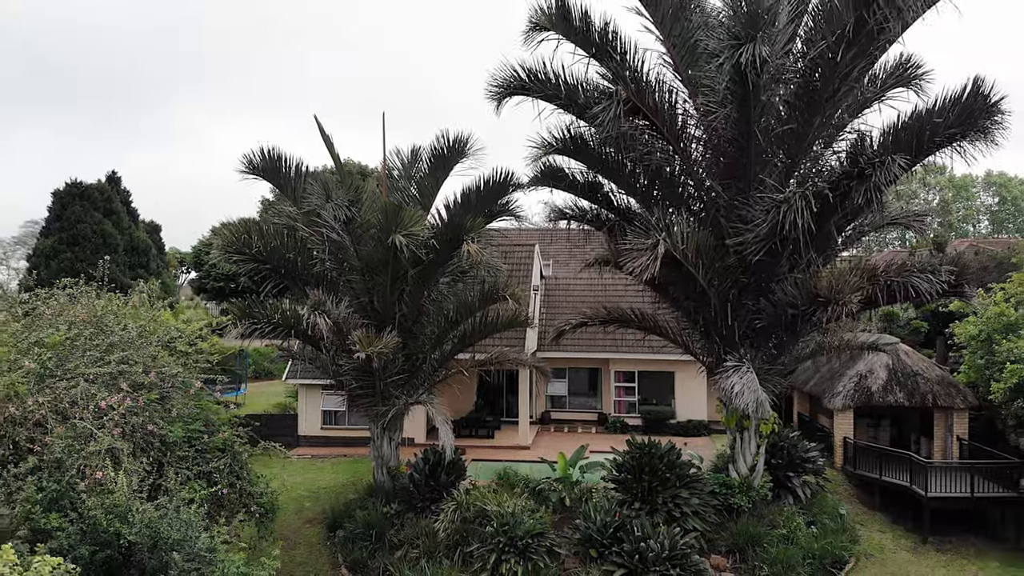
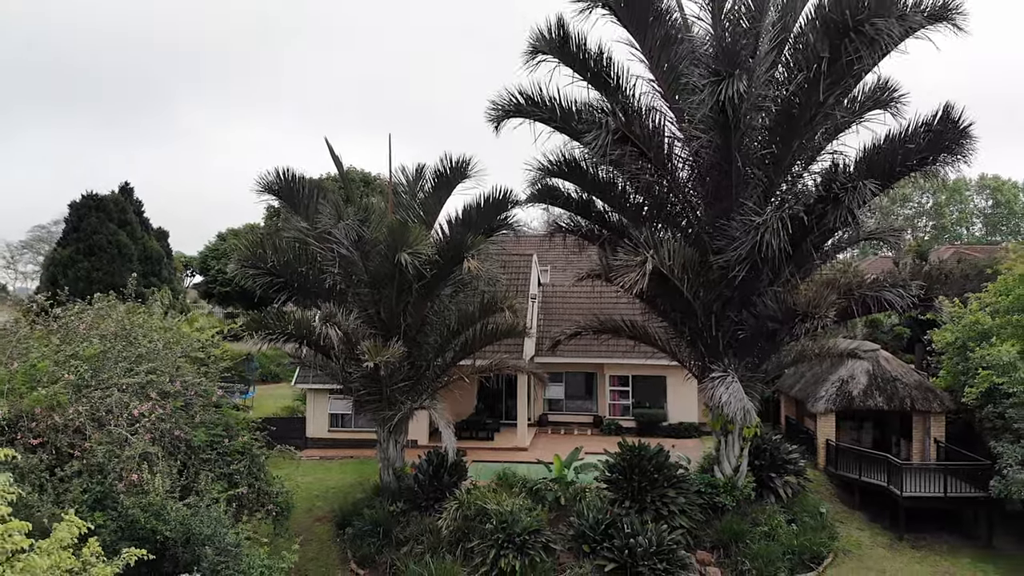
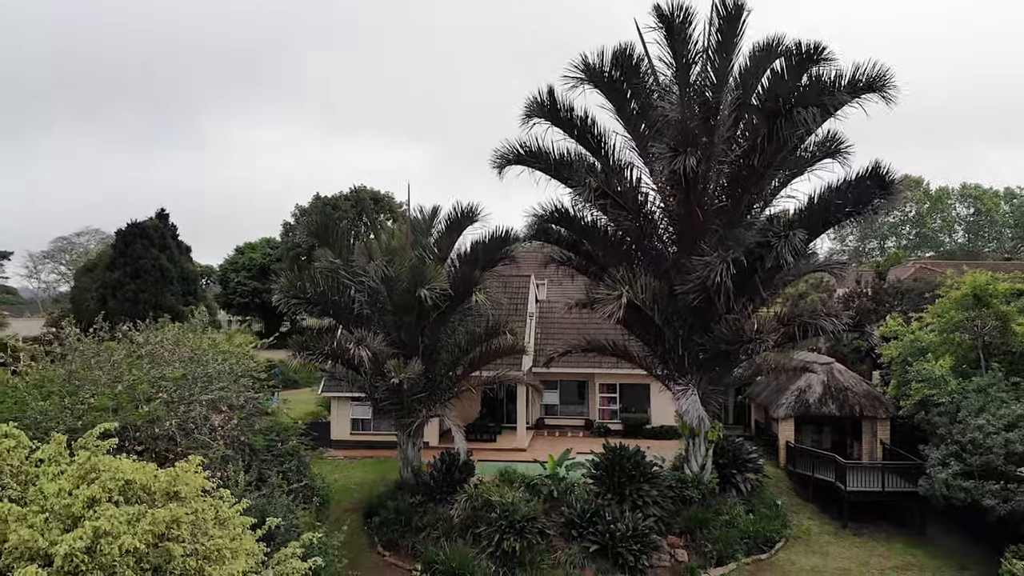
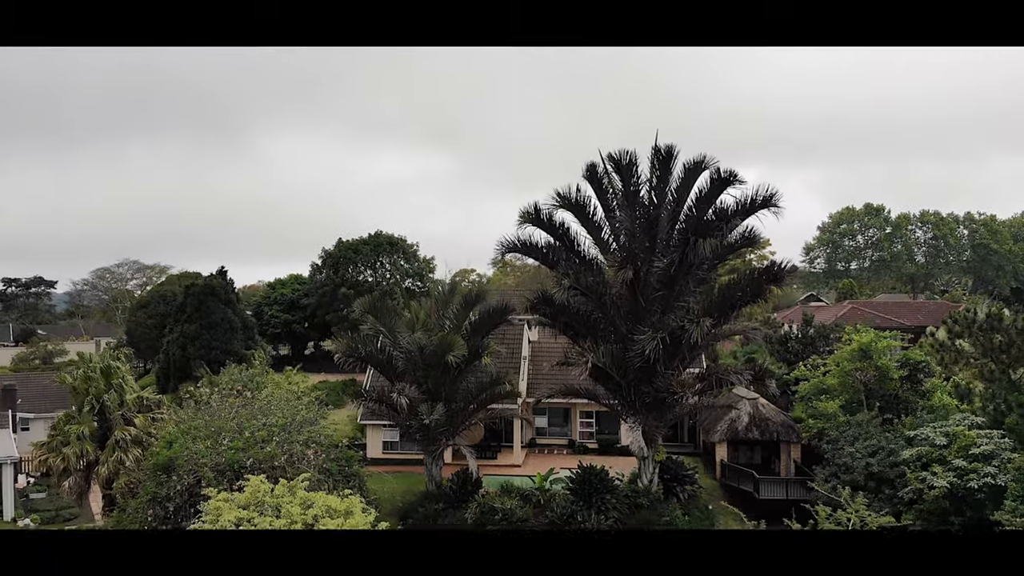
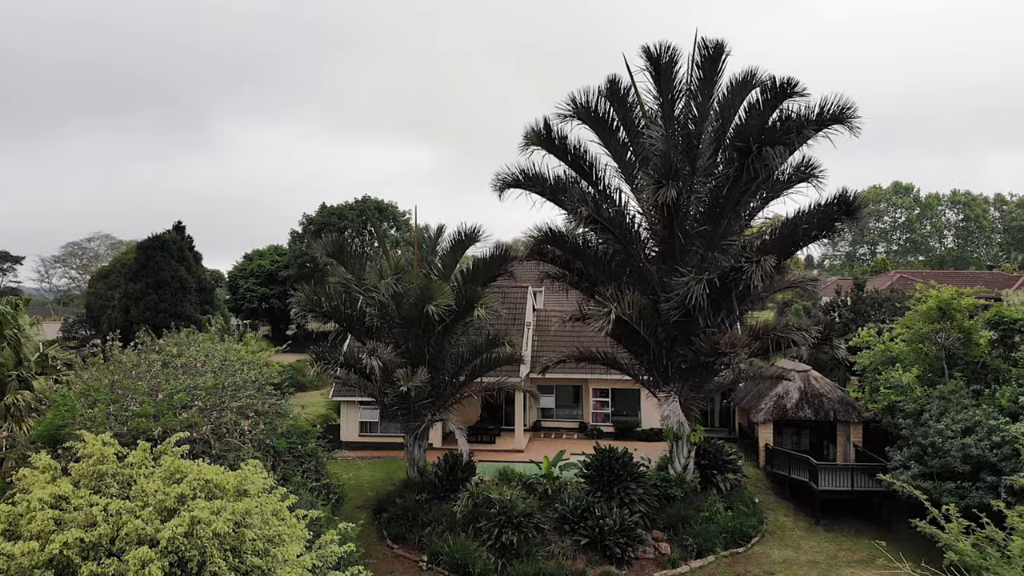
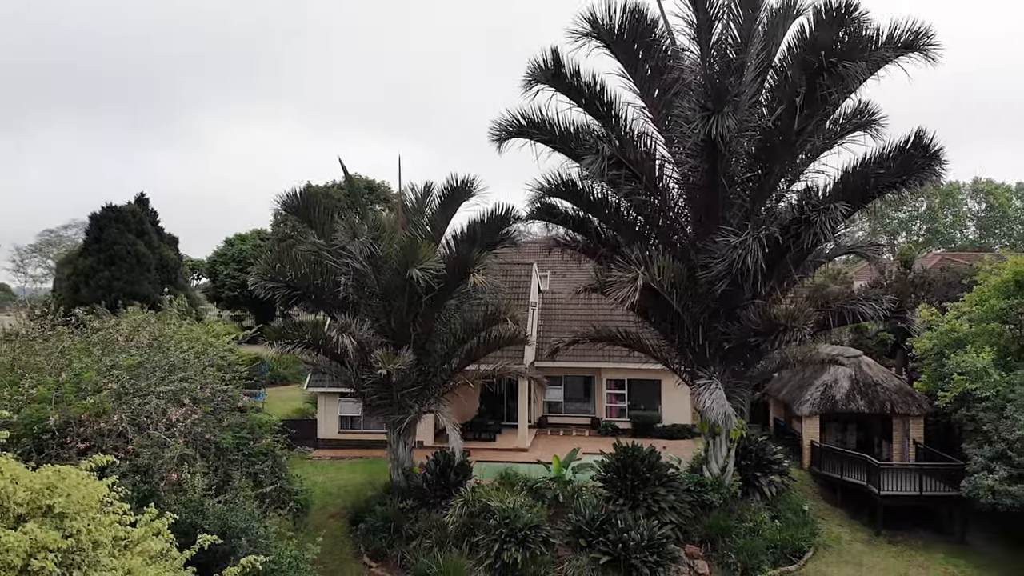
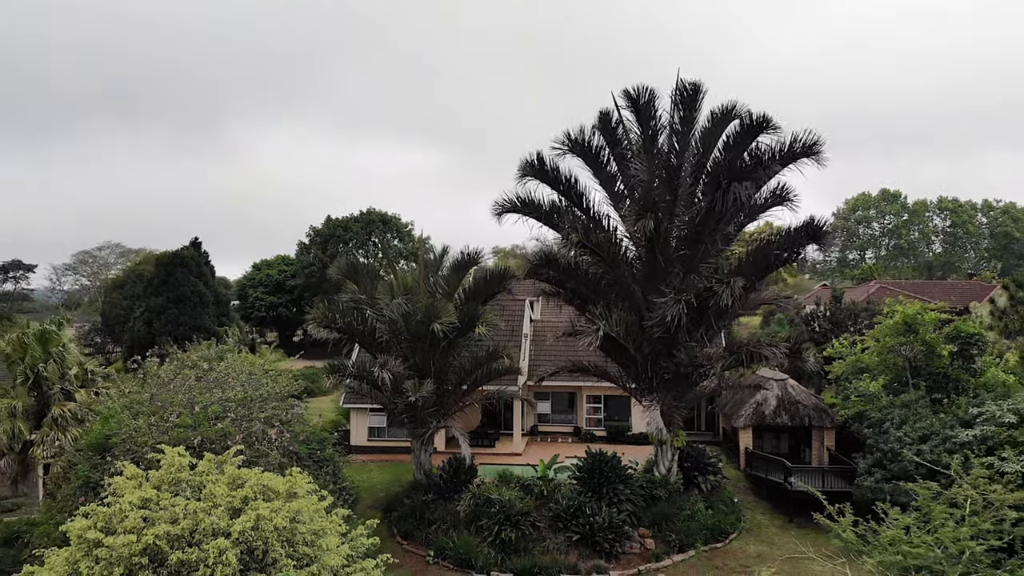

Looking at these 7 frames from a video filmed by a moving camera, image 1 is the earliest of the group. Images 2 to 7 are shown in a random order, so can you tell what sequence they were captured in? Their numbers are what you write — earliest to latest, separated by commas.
2, 6, 3, 5, 7, 4
